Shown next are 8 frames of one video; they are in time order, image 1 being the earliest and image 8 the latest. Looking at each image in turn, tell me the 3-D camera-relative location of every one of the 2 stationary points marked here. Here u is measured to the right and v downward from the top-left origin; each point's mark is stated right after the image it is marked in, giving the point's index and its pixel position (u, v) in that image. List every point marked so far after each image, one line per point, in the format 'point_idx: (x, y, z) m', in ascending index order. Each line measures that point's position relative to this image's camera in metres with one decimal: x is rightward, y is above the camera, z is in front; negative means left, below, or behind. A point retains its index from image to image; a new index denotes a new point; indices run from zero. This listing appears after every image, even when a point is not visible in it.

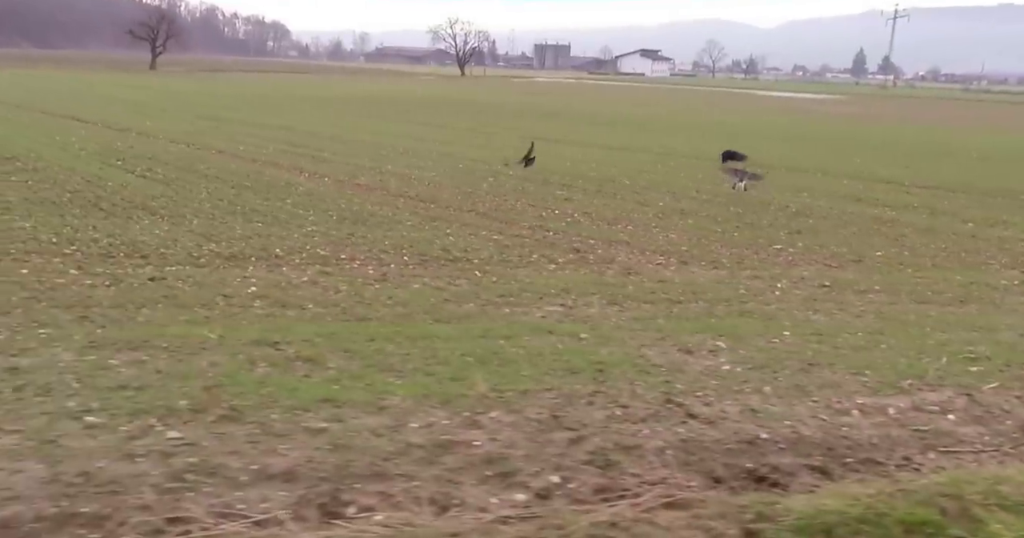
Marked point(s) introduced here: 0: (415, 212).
0: (-1.8, +1.1, +18.9) m
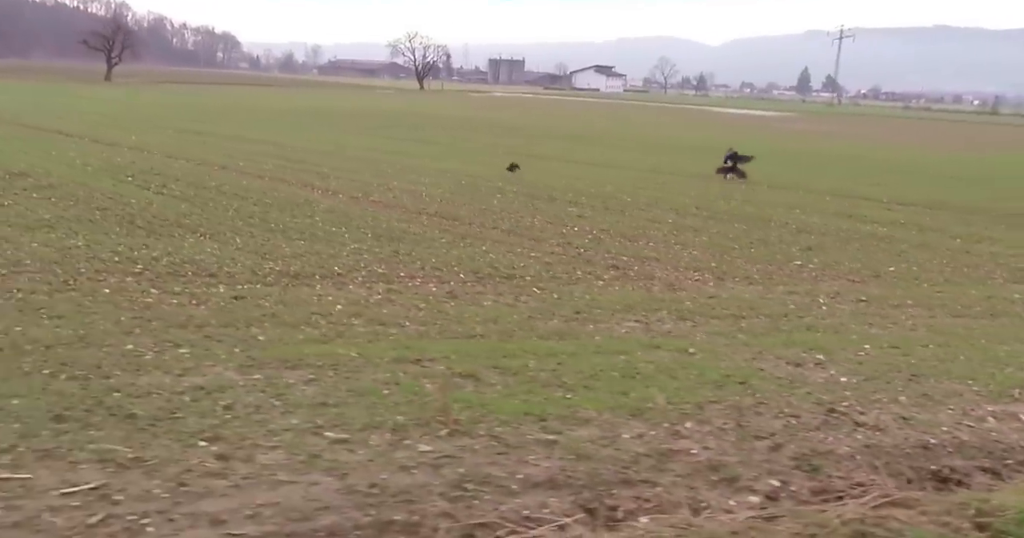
0: (-1.3, +0.7, +19.3) m
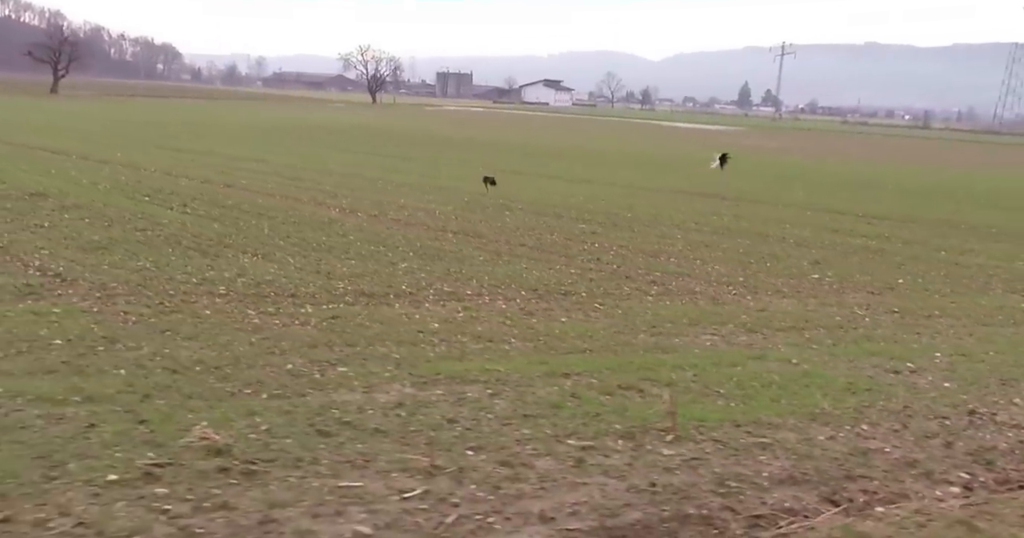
0: (-0.7, +0.4, +19.9) m
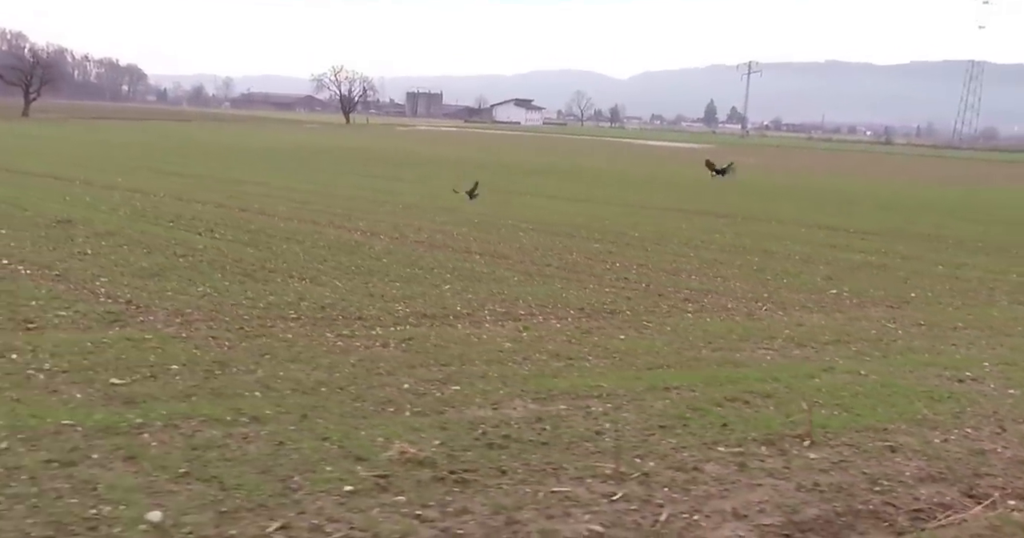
0: (-0.1, 0.0, +20.6) m
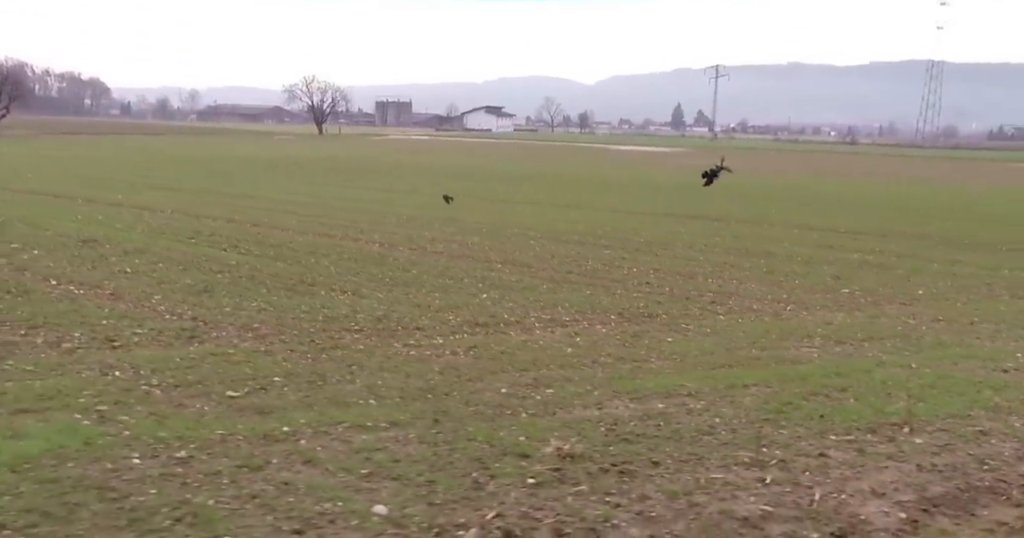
0: (+0.5, -0.2, +21.2) m
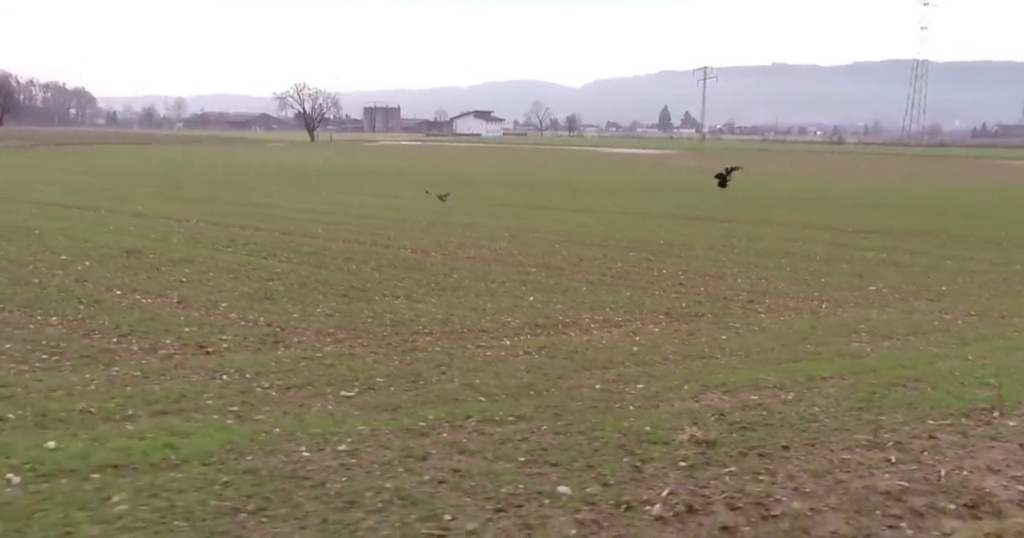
0: (+1.3, -0.3, +21.9) m
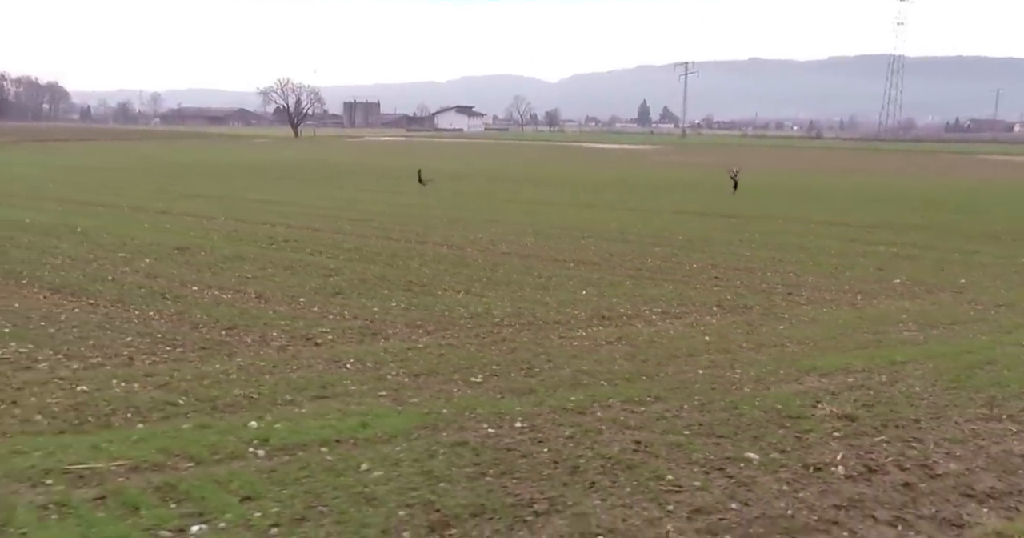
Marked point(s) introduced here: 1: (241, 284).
0: (+2.4, -0.1, +22.9) m
1: (-5.3, -0.3, +19.2) m
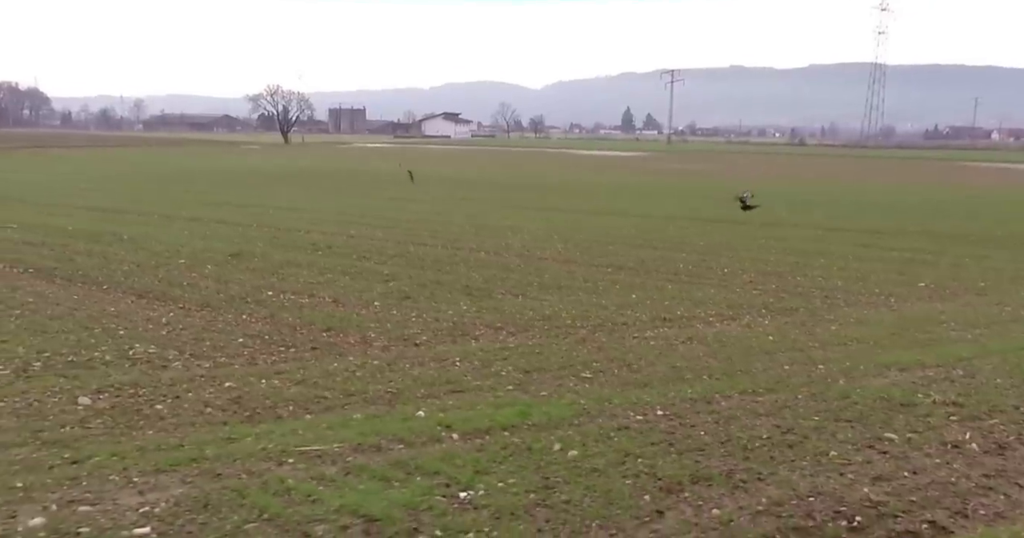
0: (+3.5, -0.2, +24.0) m
1: (-4.1, -0.4, +20.1) m
